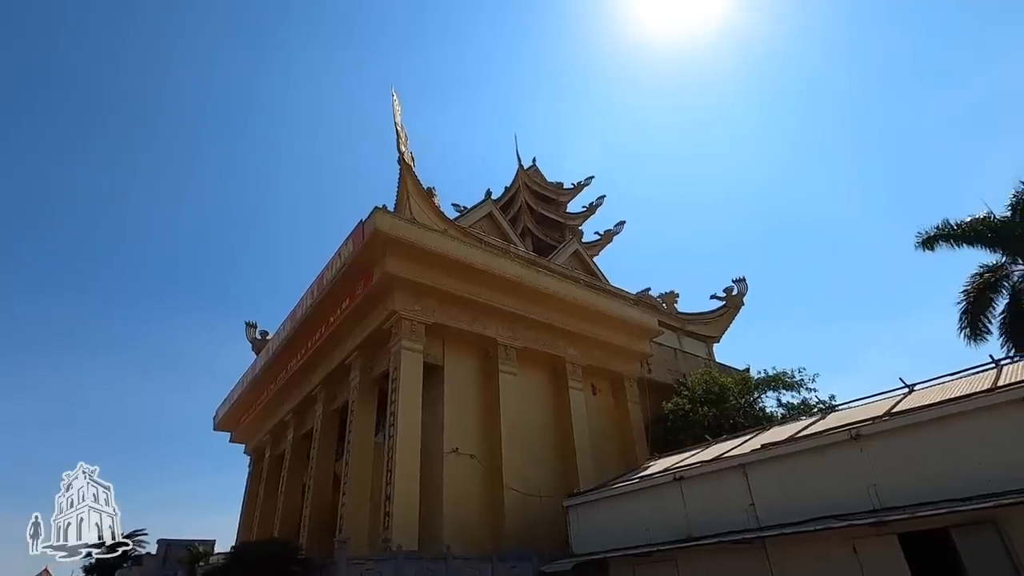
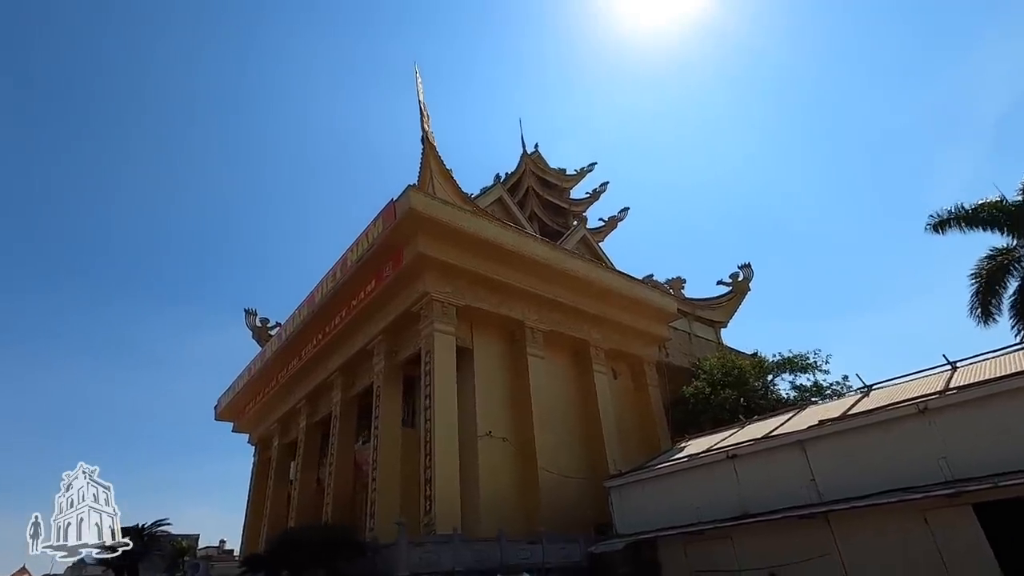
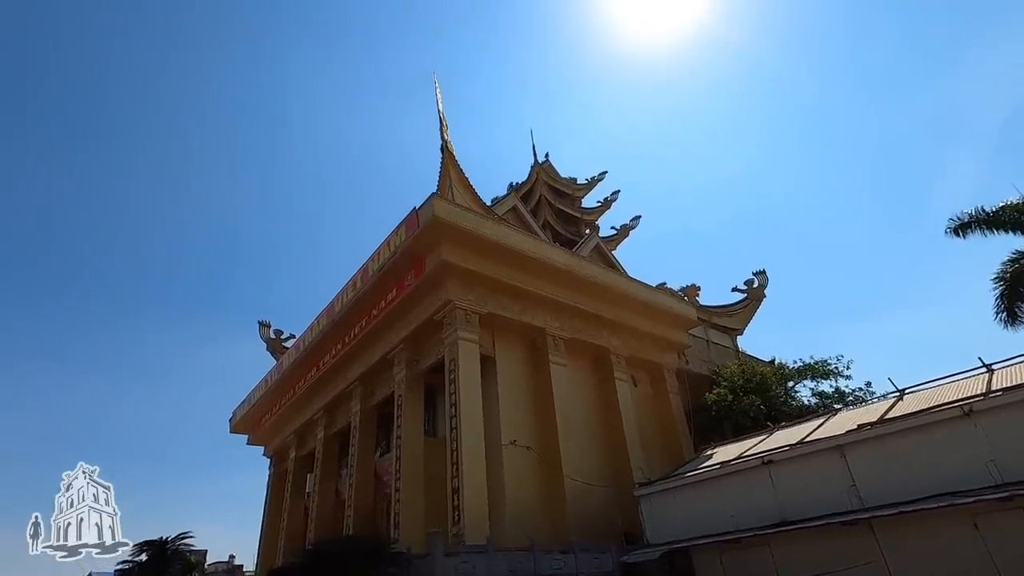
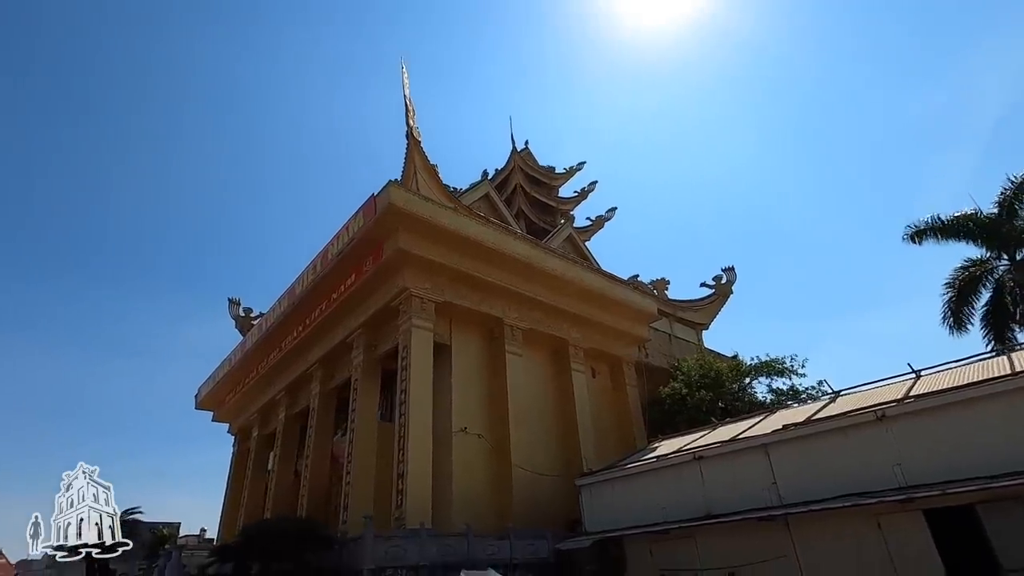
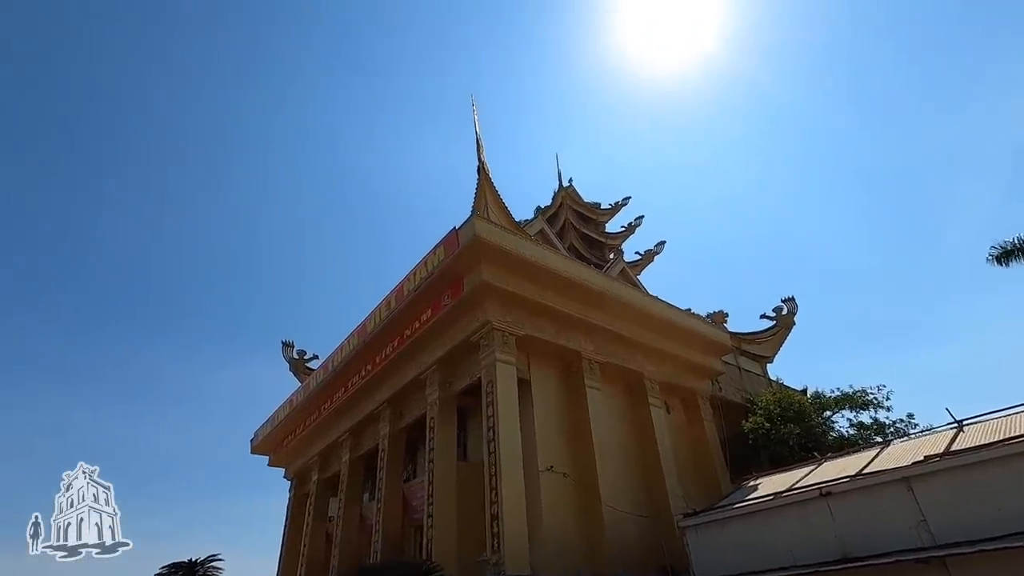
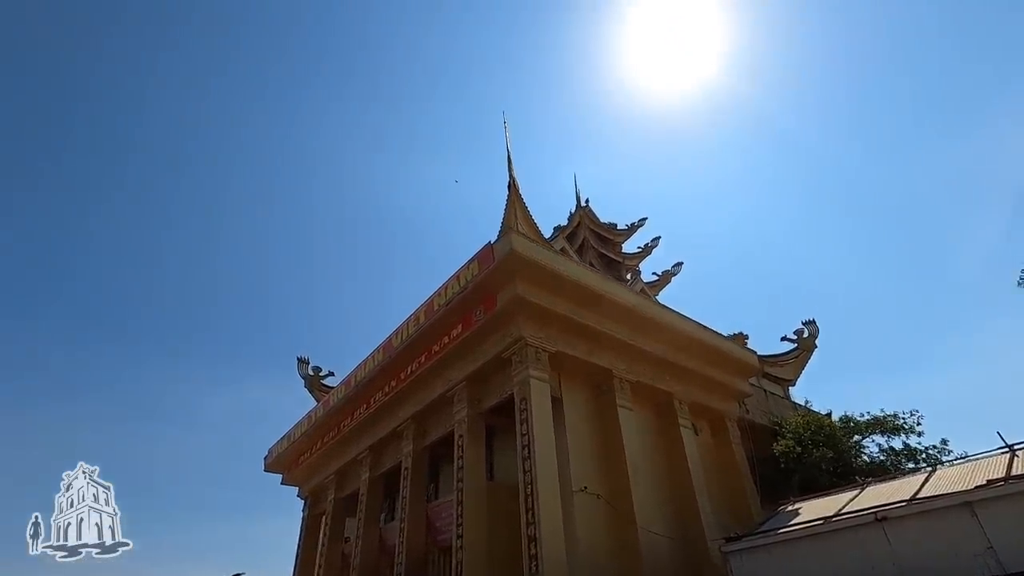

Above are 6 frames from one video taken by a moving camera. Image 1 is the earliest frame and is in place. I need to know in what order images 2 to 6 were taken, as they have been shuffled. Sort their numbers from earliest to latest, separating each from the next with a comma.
4, 2, 3, 5, 6
